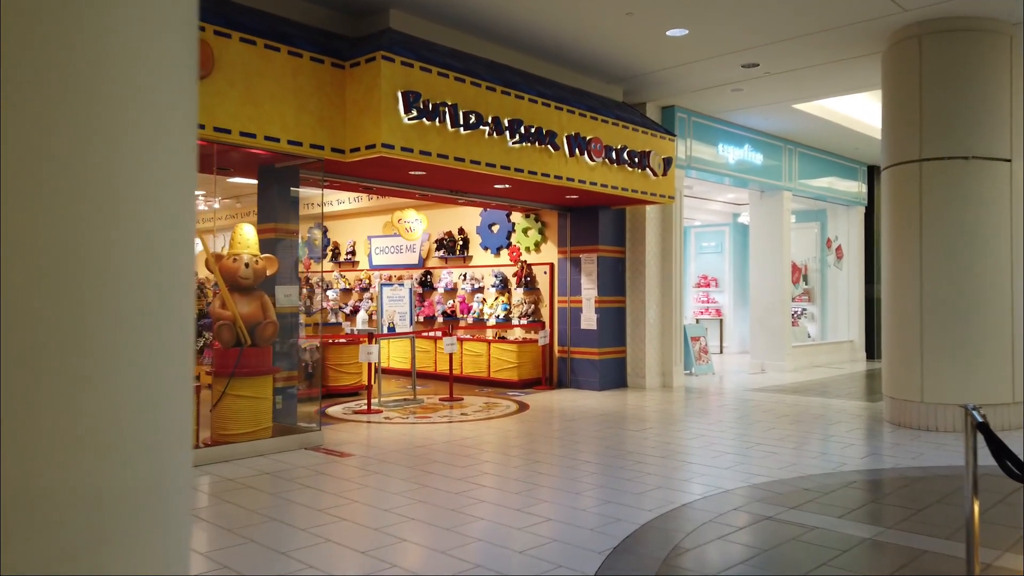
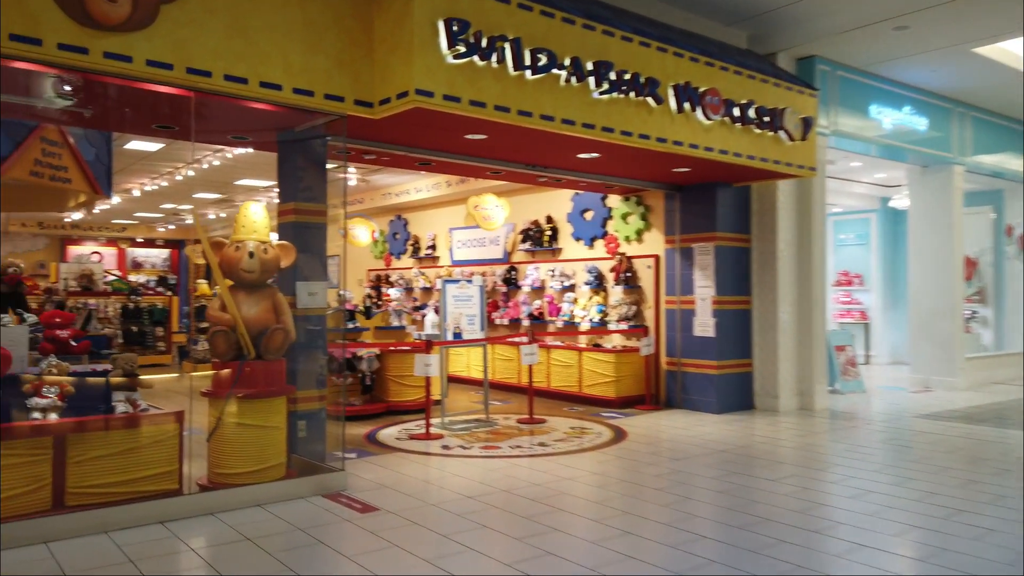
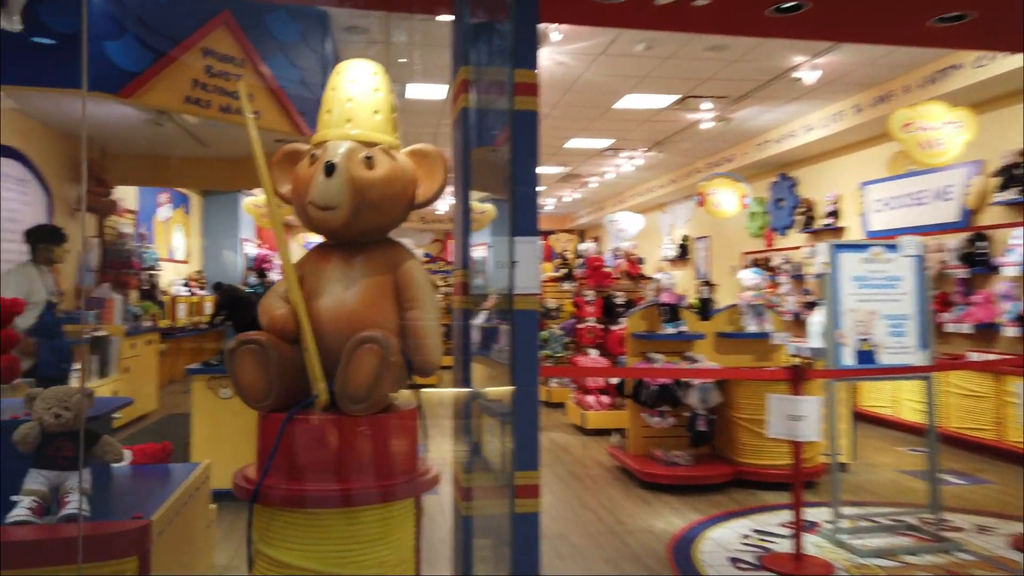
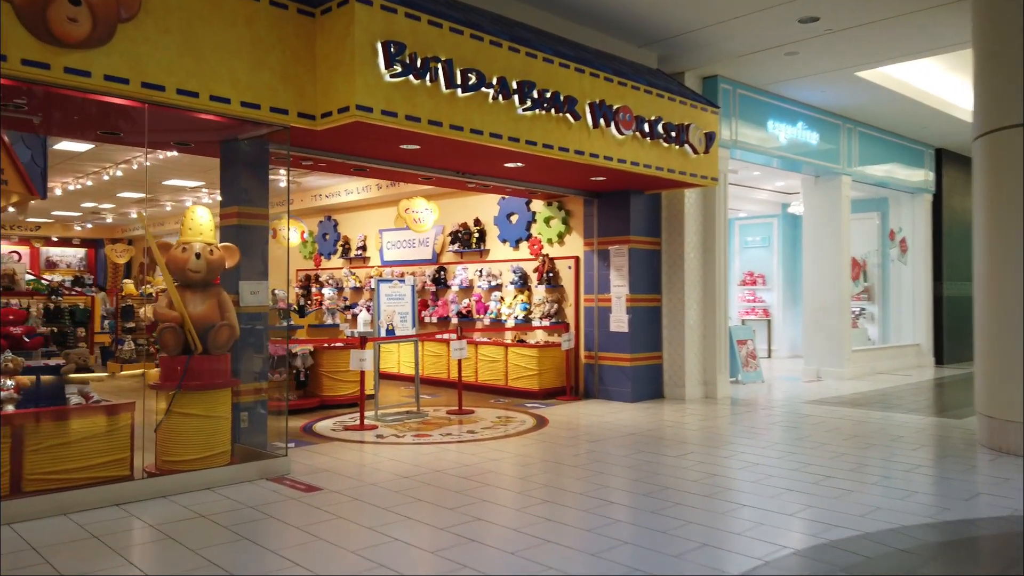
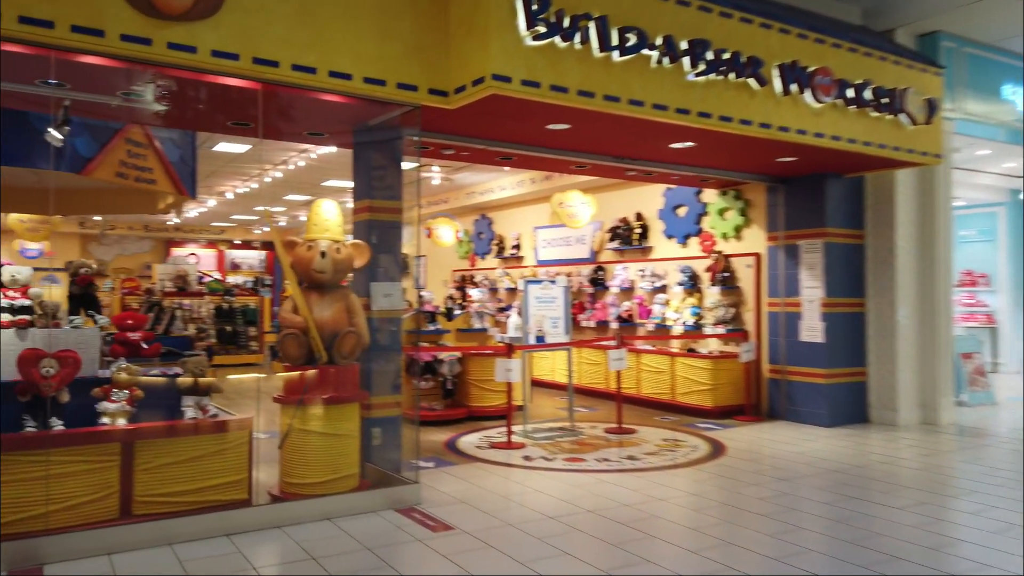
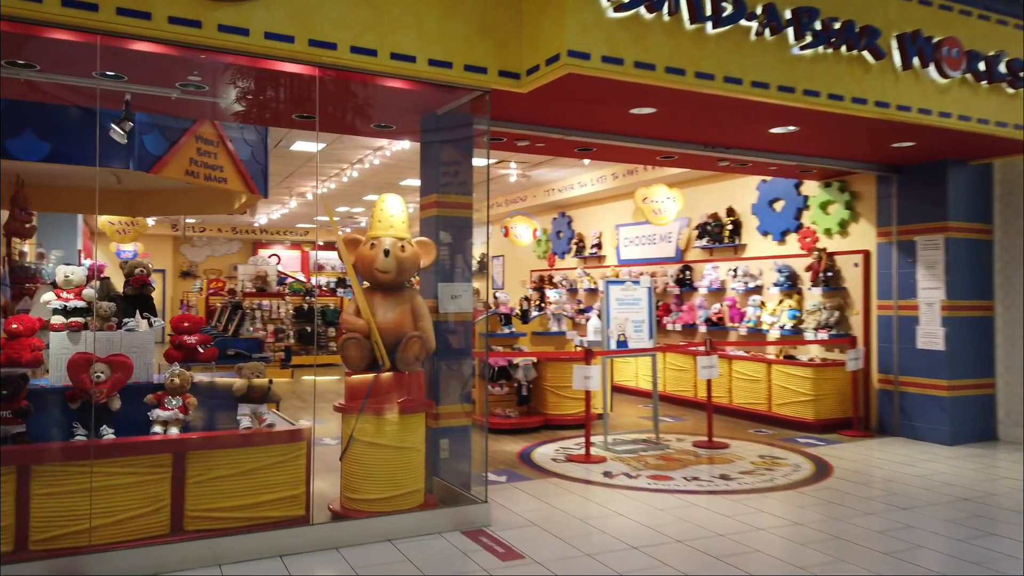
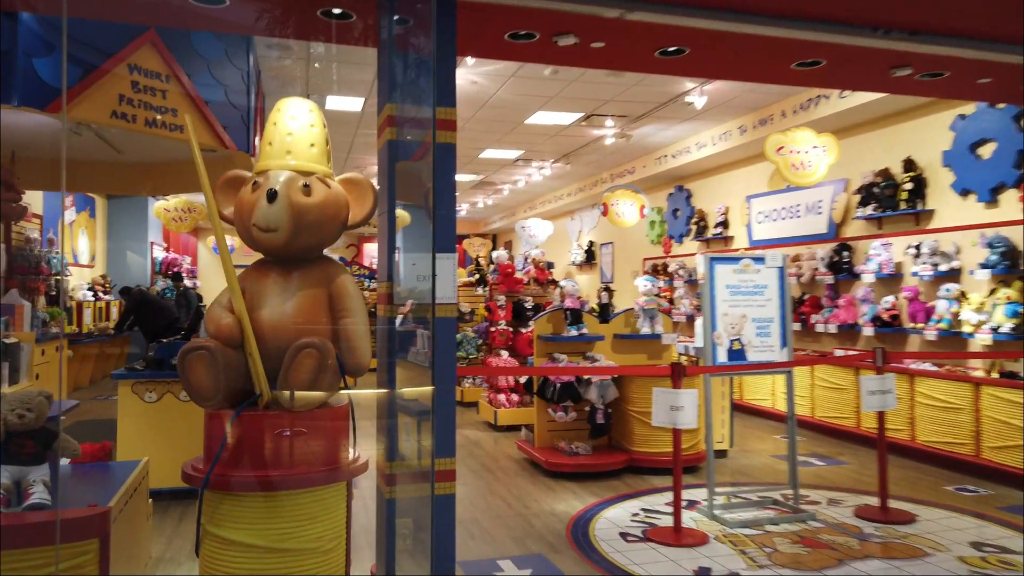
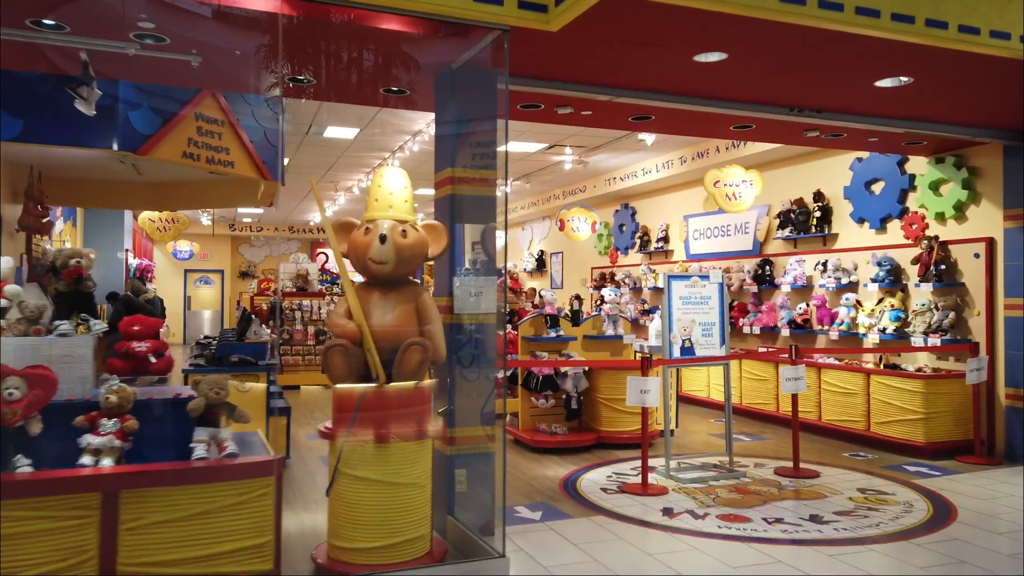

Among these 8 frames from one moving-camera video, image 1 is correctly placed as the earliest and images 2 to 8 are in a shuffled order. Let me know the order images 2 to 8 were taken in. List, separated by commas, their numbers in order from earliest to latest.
4, 2, 5, 6, 8, 7, 3
